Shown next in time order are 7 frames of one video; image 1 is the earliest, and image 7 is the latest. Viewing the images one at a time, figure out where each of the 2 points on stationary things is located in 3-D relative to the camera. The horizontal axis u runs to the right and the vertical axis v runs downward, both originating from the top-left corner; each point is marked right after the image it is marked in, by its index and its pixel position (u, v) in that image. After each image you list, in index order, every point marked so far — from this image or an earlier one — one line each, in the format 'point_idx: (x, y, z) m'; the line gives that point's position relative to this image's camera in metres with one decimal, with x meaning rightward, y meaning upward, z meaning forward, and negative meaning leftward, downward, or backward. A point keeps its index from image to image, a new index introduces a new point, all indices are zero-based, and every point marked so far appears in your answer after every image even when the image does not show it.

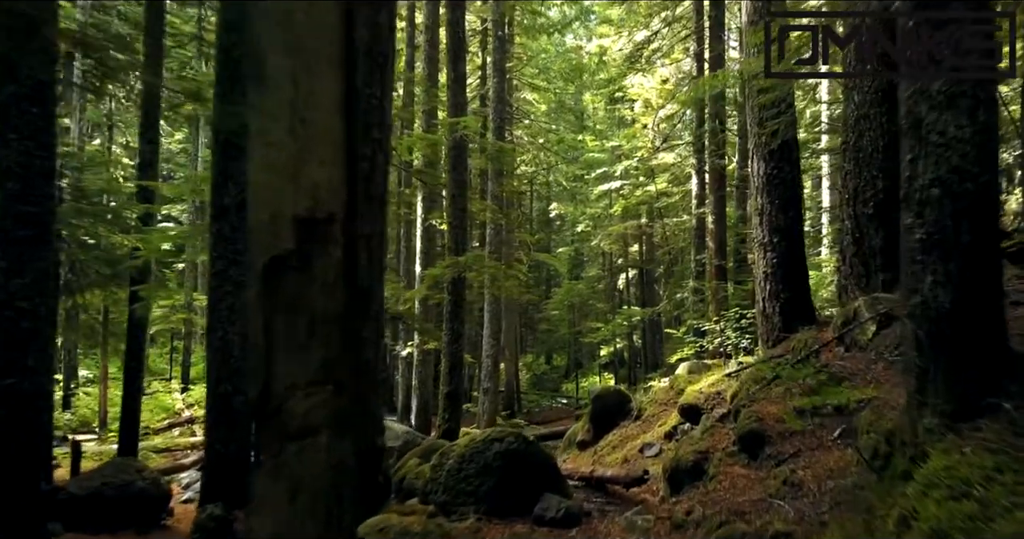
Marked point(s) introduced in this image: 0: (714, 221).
0: (+4.7, +1.1, +16.4) m
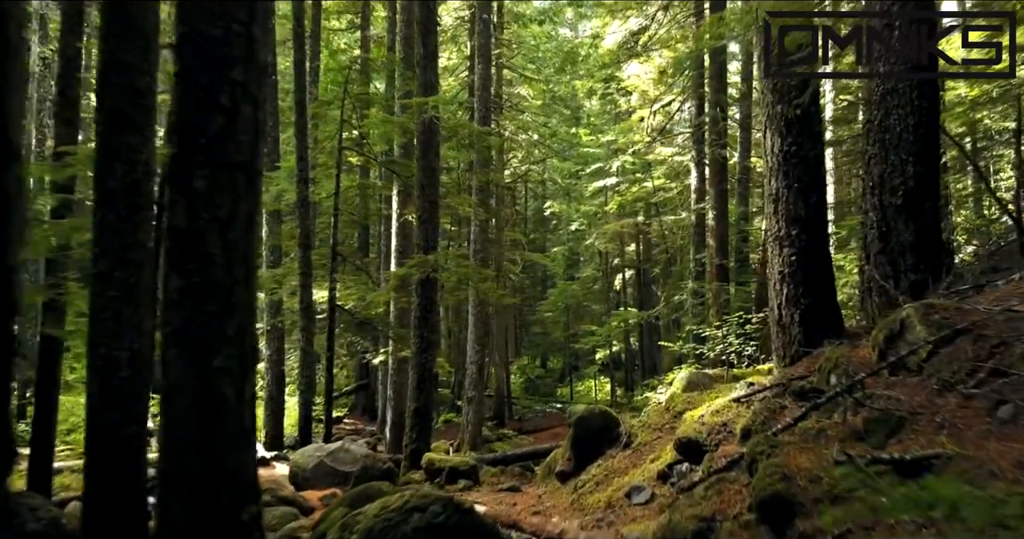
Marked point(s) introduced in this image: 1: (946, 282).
0: (+4.4, +1.1, +15.2) m
1: (+4.6, -0.1, +7.3) m
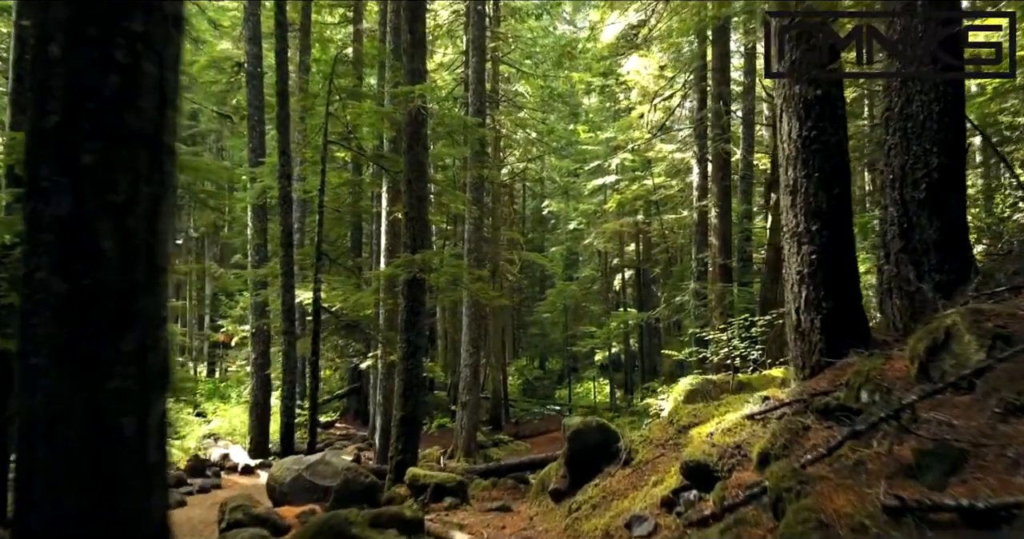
0: (+4.3, +1.1, +14.6) m
1: (+4.5, -0.1, +6.7) m
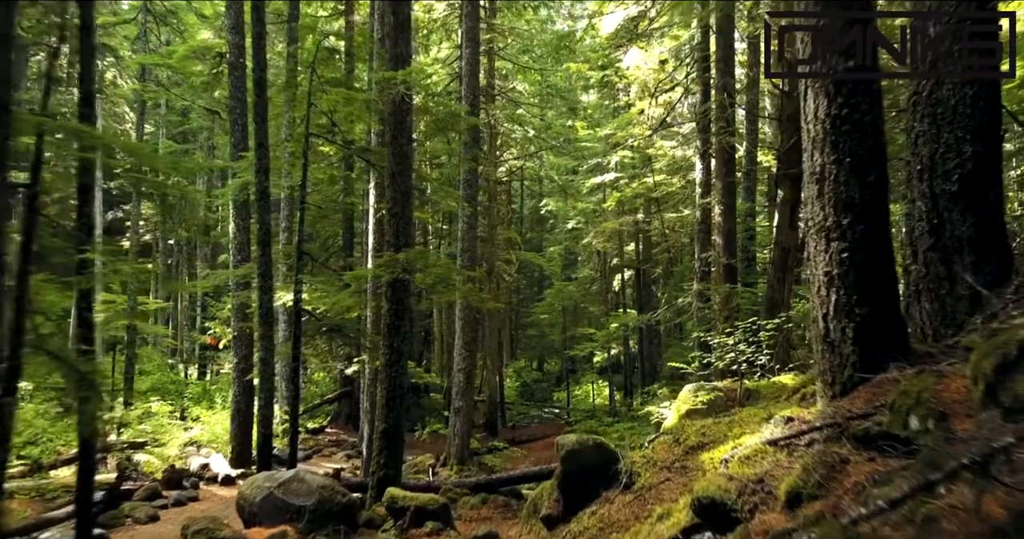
0: (+4.2, +1.1, +13.9) m
1: (+4.4, -0.1, +6.1) m
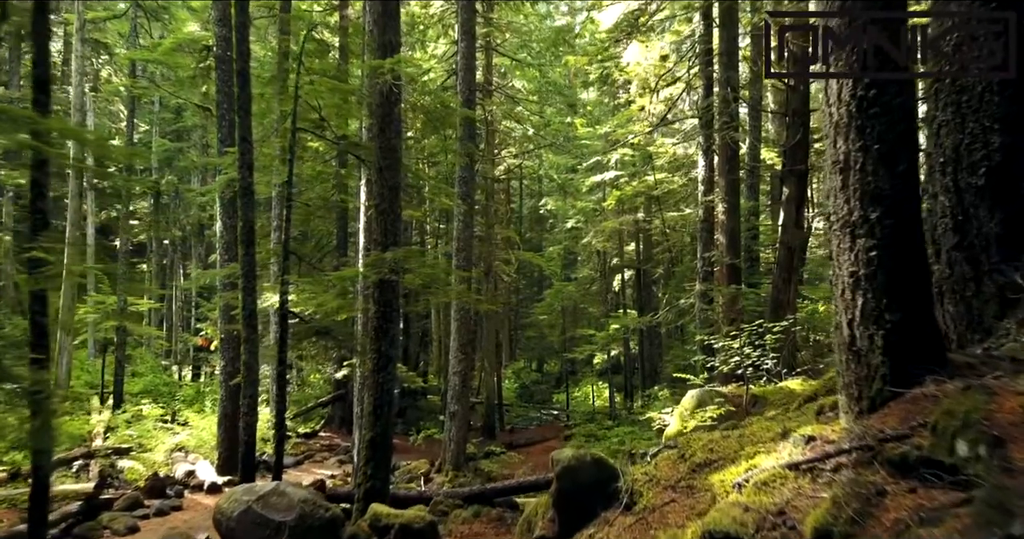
0: (+4.1, +1.1, +13.4) m
1: (+4.3, -0.1, +5.6) m
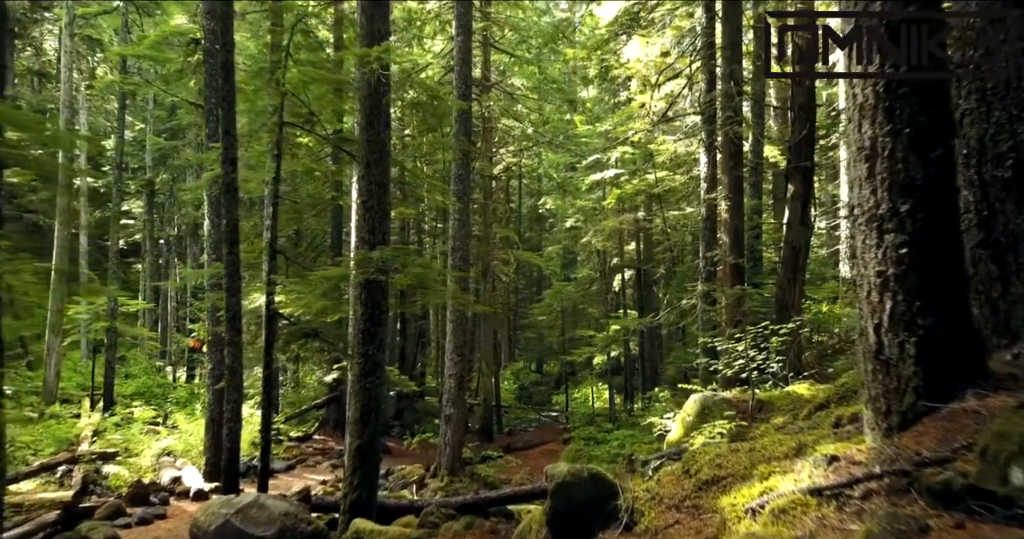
0: (+4.1, +1.1, +13.0) m
1: (+4.2, -0.1, +5.2) m
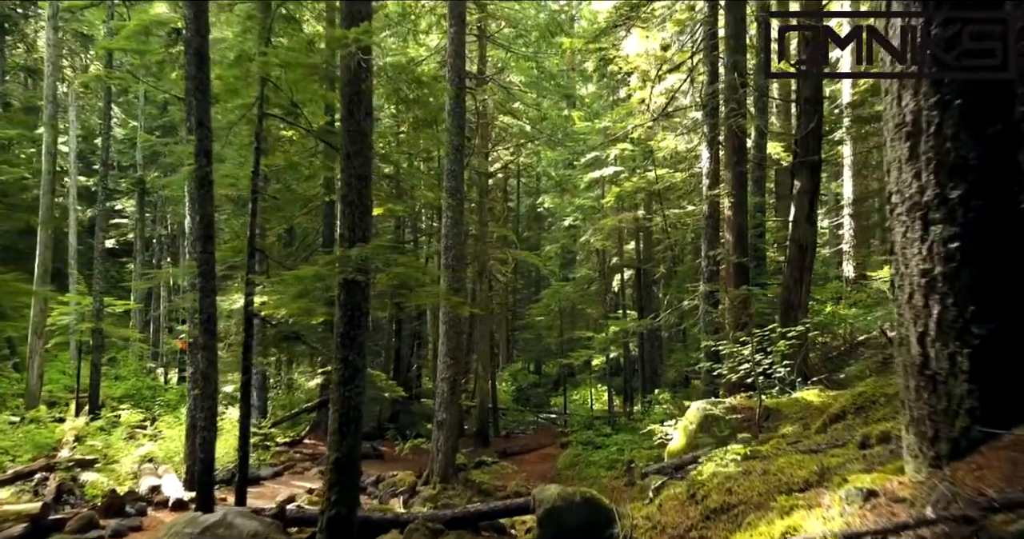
0: (+4.0, +1.2, +12.5) m
1: (+4.1, -0.1, +4.7) m
